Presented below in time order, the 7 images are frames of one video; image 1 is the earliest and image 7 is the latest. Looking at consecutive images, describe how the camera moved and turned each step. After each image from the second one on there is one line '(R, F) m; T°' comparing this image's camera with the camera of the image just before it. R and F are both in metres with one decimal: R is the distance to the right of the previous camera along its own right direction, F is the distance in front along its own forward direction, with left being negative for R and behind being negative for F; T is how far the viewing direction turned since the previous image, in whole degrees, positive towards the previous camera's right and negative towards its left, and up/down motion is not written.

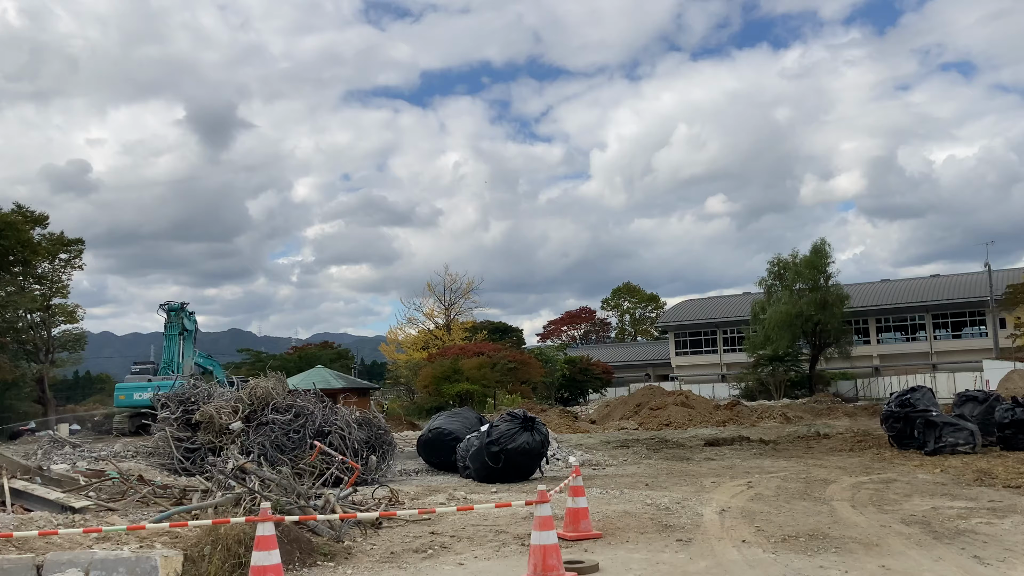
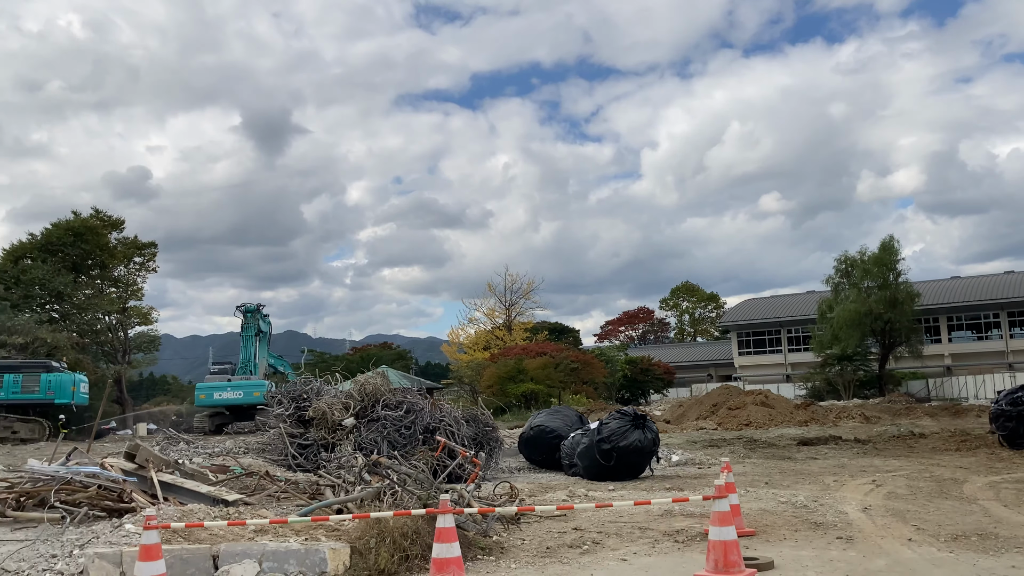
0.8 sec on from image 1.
(-0.8, 0.0) m; -3°
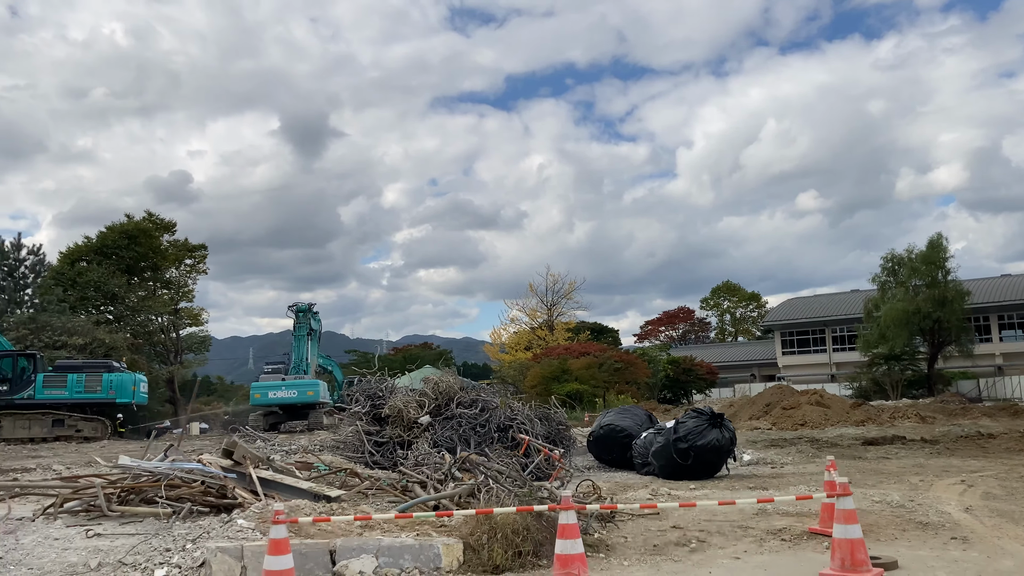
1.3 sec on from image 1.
(-0.5, 0.0) m; -2°
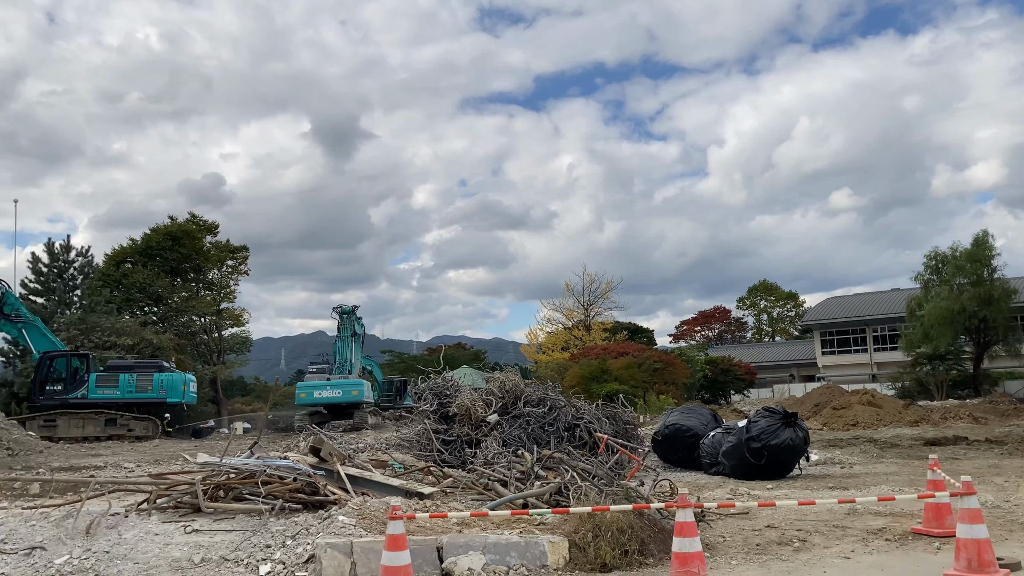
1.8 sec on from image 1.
(-0.5, 0.0) m; -2°
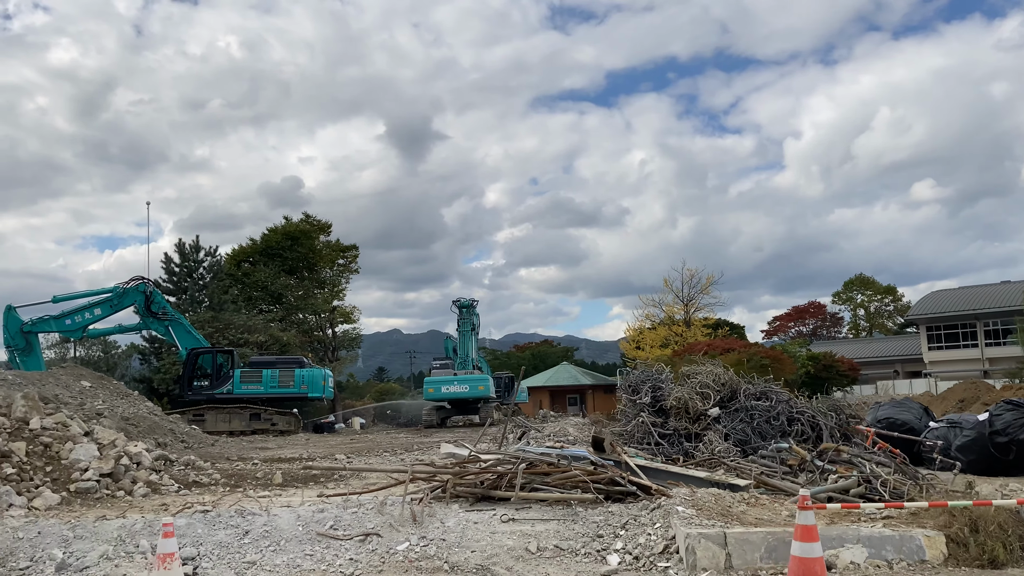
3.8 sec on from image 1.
(-1.9, +0.1) m; -5°
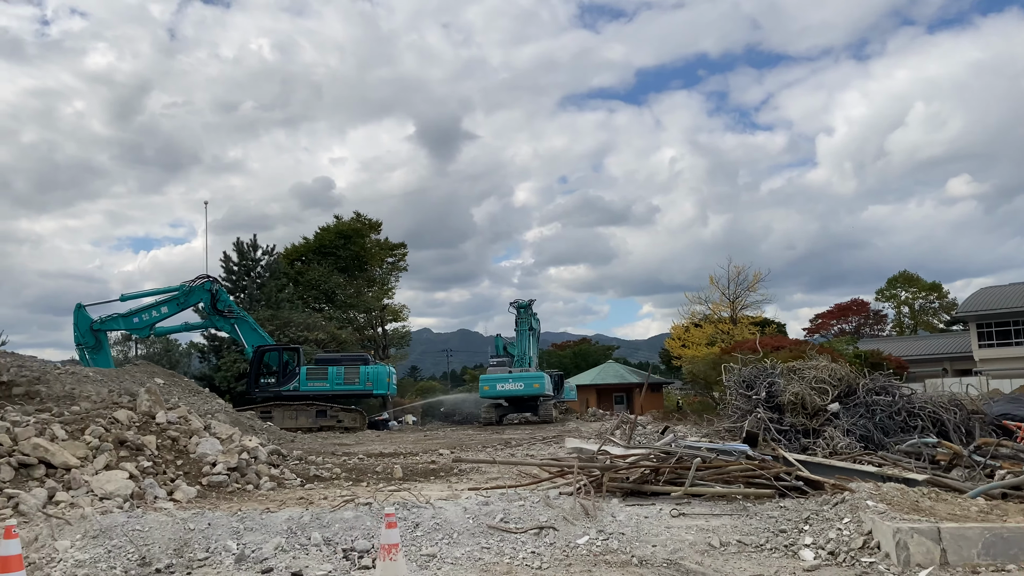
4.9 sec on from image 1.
(-1.1, +0.1) m; -2°
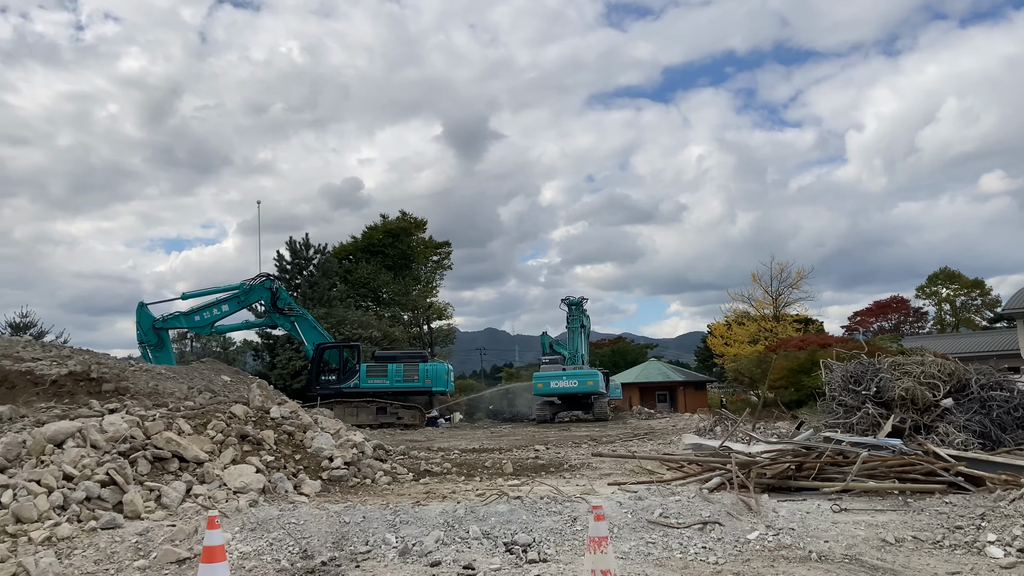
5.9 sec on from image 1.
(-1.0, +0.1) m; -2°
